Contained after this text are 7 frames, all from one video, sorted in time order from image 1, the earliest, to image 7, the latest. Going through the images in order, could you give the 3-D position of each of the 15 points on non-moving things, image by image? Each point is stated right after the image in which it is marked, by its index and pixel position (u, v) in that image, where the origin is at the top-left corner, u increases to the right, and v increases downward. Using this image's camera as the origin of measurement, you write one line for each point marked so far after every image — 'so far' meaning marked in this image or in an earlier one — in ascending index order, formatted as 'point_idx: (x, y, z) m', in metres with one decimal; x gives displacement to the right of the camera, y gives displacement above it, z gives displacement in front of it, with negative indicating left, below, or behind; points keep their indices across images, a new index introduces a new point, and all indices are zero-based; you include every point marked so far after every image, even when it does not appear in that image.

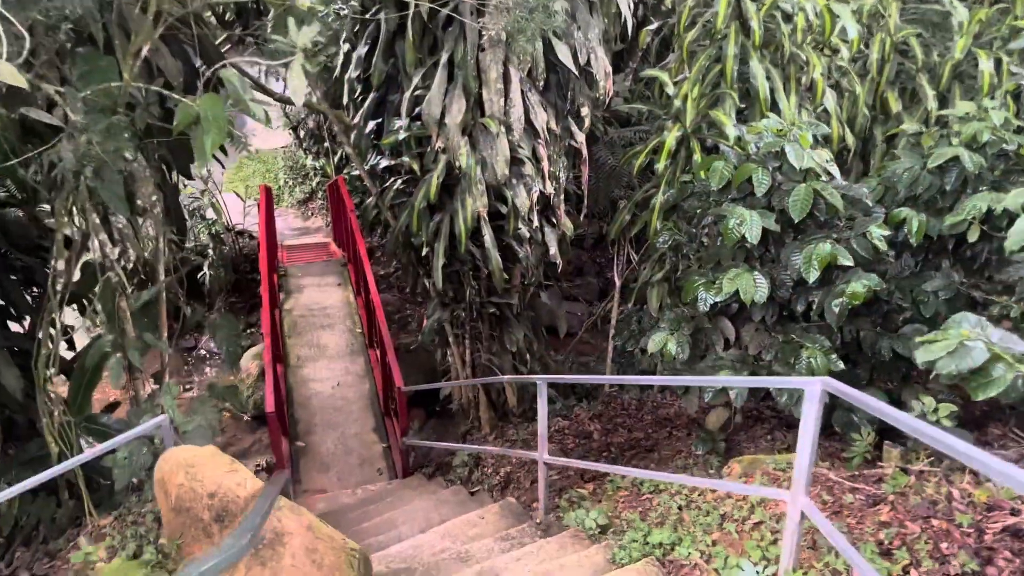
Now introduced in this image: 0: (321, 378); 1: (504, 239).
0: (-1.0, -0.5, +4.4) m
1: (0.0, +0.2, +2.9) m
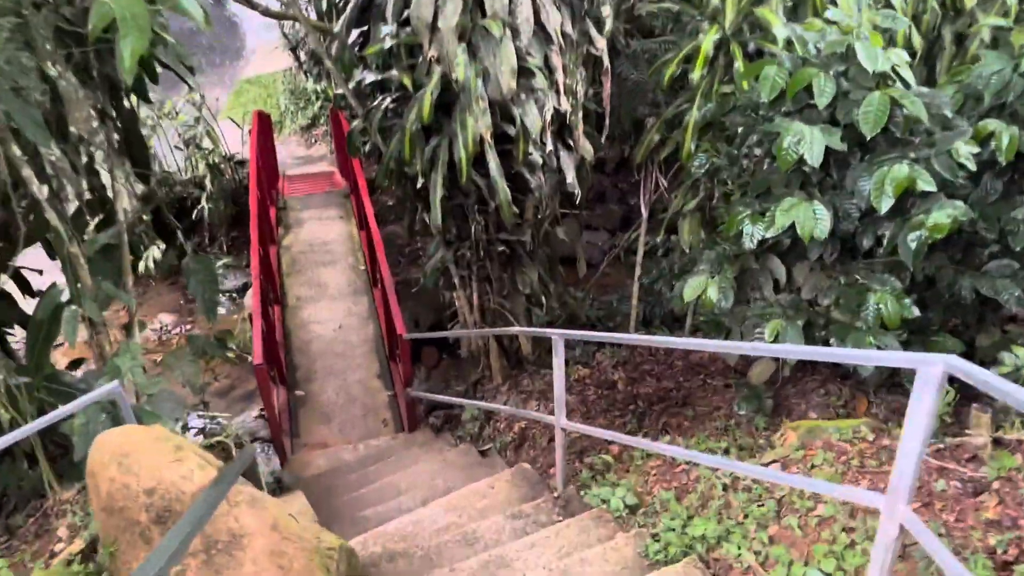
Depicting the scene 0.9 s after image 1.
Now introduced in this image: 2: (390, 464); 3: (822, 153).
0: (-0.9, -0.2, +4.0) m
1: (0.0, +0.4, +2.5) m
2: (-0.4, -0.6, +2.8) m
3: (+0.7, +0.3, +1.8) m
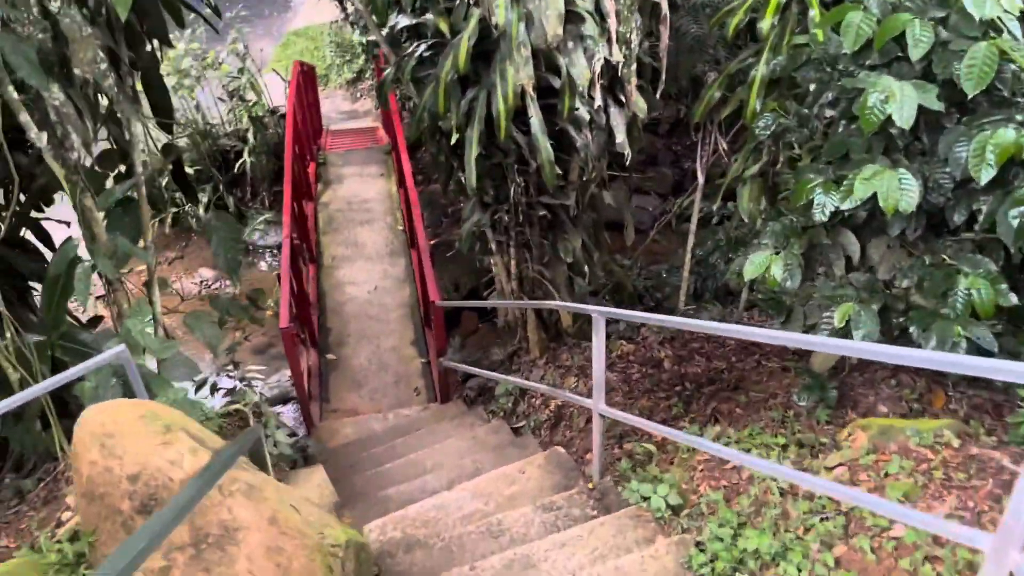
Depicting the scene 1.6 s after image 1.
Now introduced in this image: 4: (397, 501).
0: (-0.7, 0.0, +3.9) m
1: (+0.1, +0.5, +2.3) m
2: (-0.3, -0.5, +2.6) m
3: (+0.8, +0.3, +1.6) m
4: (-0.3, -0.6, +2.1) m
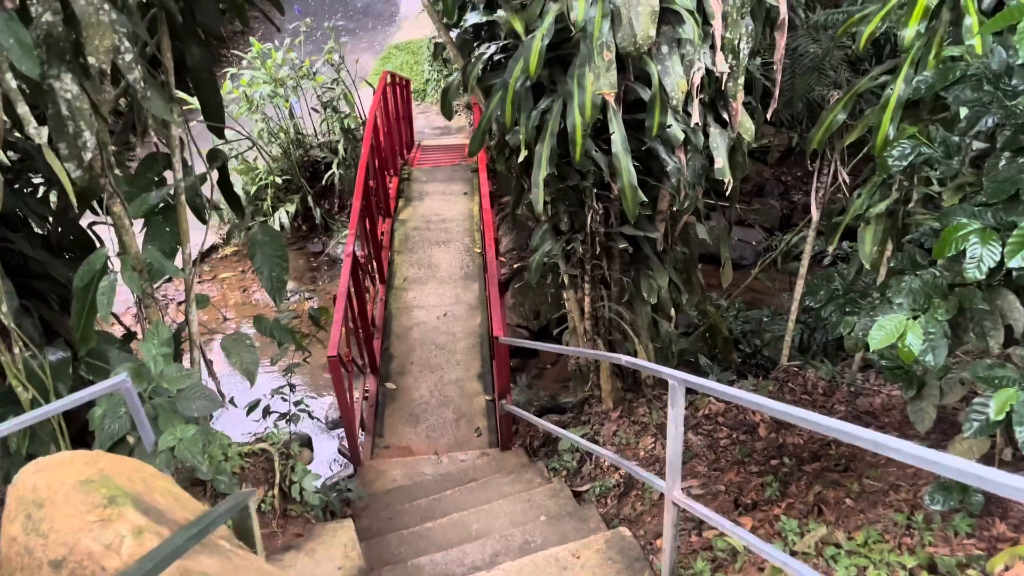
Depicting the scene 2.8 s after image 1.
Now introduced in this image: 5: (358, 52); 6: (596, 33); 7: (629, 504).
0: (-0.4, -0.1, +3.6) m
1: (+0.3, +0.4, +2.0) m
2: (-0.1, -0.6, +2.3) m
3: (+0.9, +0.2, +1.2) m
4: (-0.2, -0.6, +1.8) m
5: (-1.5, +2.3, +8.1) m
6: (+0.2, +0.5, +1.6) m
7: (+0.3, -0.5, +2.0) m
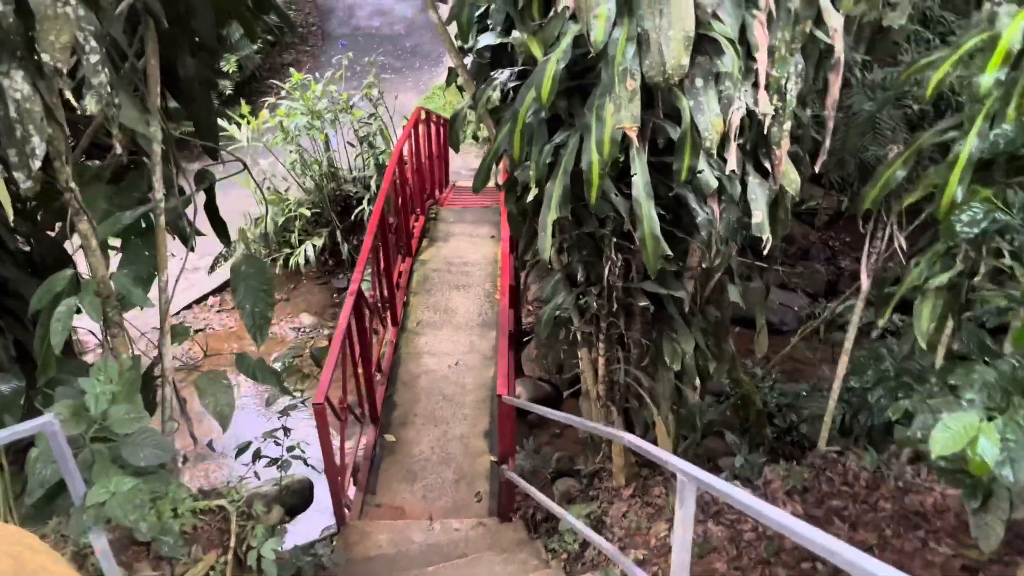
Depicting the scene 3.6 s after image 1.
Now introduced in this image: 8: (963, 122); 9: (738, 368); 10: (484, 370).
0: (-0.3, -0.3, +3.4) m
1: (+0.3, +0.2, +1.7) m
2: (-0.1, -0.7, +2.1) m
3: (+0.9, +0.1, +0.9) m
4: (-0.2, -0.7, +1.6) m
5: (-1.1, +2.0, +8.0) m
6: (+0.2, +0.4, +1.4) m
7: (+0.3, -0.7, +1.8) m
8: (+1.0, +0.4, +1.8) m
9: (+0.8, -0.3, +3.0) m
10: (-0.1, -0.3, +3.3) m
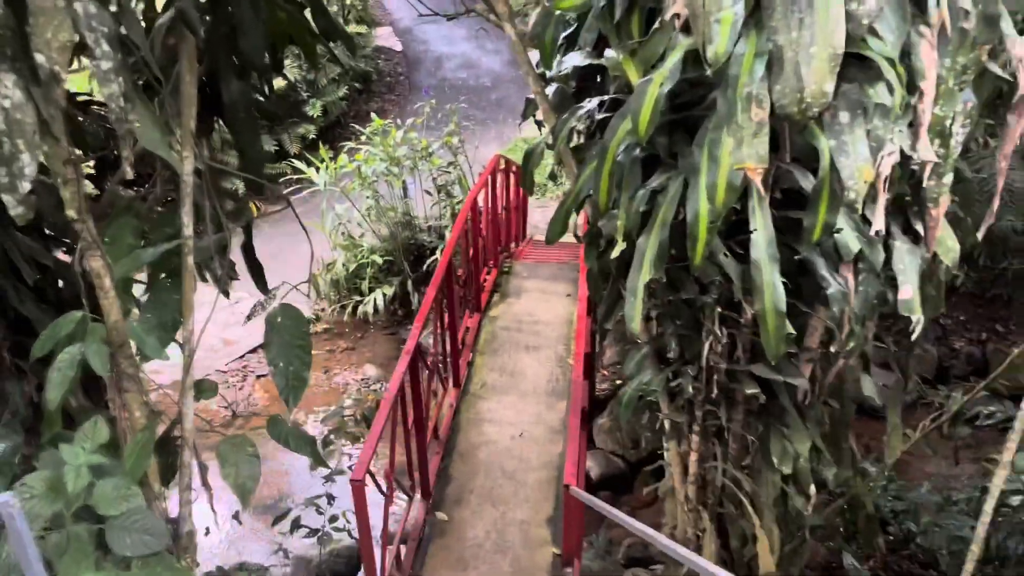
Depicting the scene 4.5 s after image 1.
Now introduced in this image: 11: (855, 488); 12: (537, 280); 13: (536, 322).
0: (0.0, -0.5, +3.1) m
1: (+0.5, +0.1, +1.4) m
2: (0.0, -0.9, +1.7) m
3: (+0.9, 0.0, +0.5) m
4: (-0.2, -0.8, +1.2) m
5: (-0.3, +1.4, +7.9) m
6: (+0.3, +0.3, +1.1) m
7: (+0.4, -0.8, +1.4) m
8: (+1.1, +0.2, +1.4) m
9: (+1.0, -0.5, +2.5) m
10: (+0.1, -0.6, +3.0) m
11: (+1.0, -0.6, +2.4) m
12: (+0.1, 0.0, +4.3) m
13: (+0.1, -0.2, +3.7) m
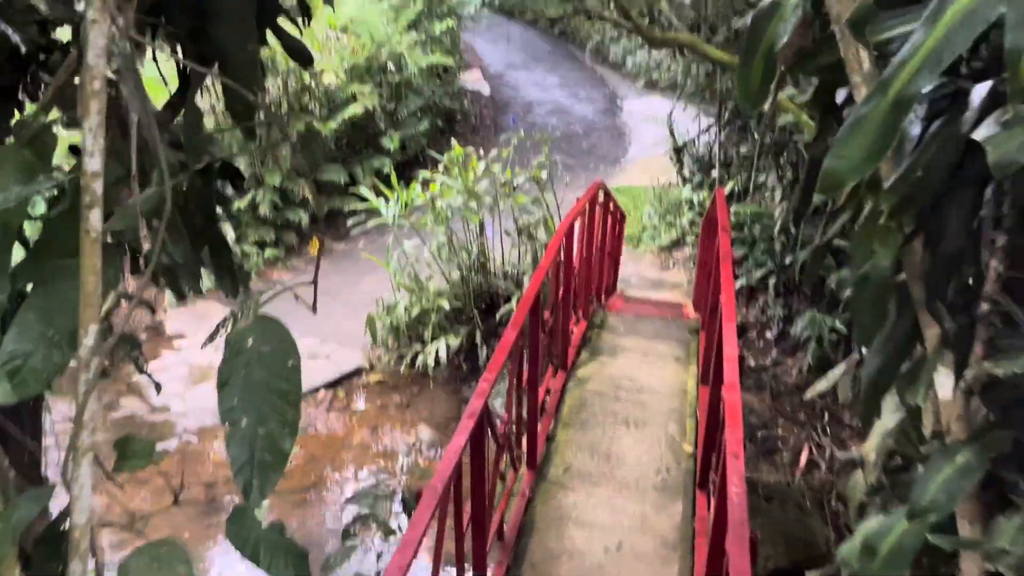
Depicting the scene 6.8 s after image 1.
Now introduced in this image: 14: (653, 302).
0: (+0.2, -0.6, +2.2) m
1: (+0.6, 0.0, +0.5) m
2: (+0.1, -0.9, +0.8) m
3: (+1.0, 0.0, -0.4) m
4: (-0.1, -0.8, +0.3) m
5: (+0.5, +0.9, +7.2) m
6: (+0.5, +0.3, +0.3) m
7: (+0.4, -0.8, +0.5) m
8: (+1.3, +0.1, +0.5) m
9: (+1.2, -0.7, +1.6) m
10: (+0.4, -0.7, +2.1) m
11: (+1.2, -0.8, +1.5) m
12: (+0.5, -0.2, +3.4) m
13: (+0.4, -0.4, +2.9) m
14: (+0.8, -0.1, +4.6) m
